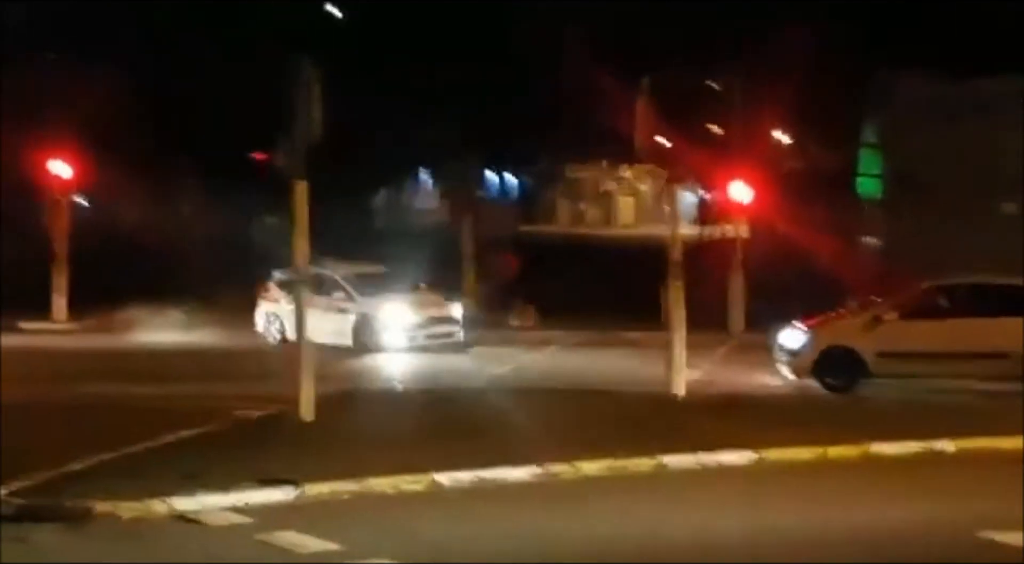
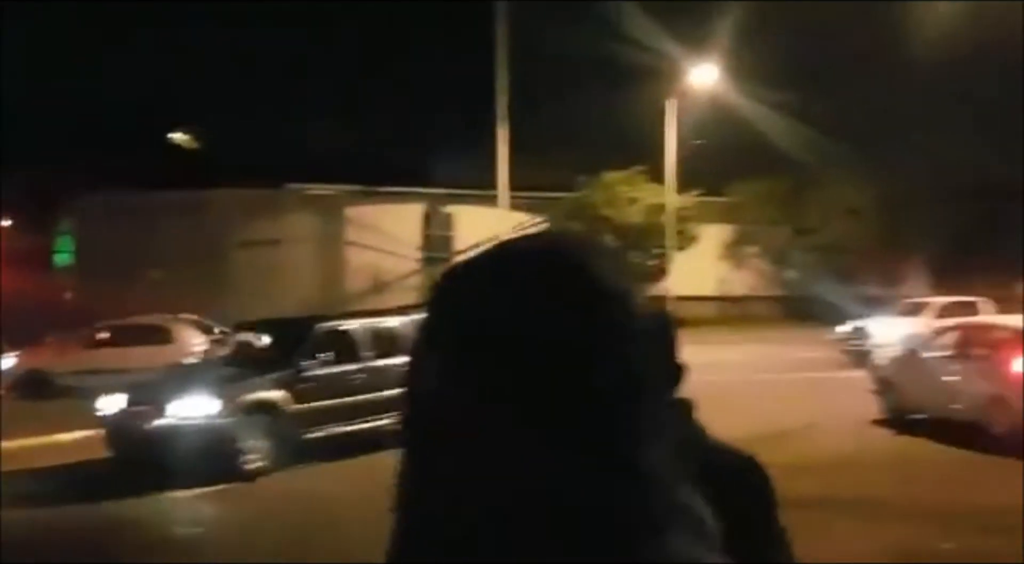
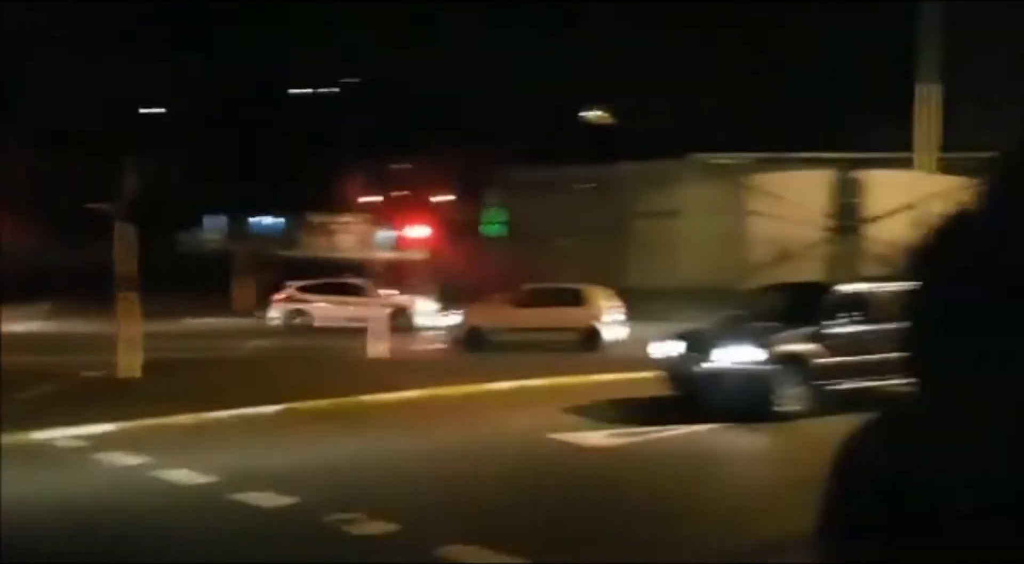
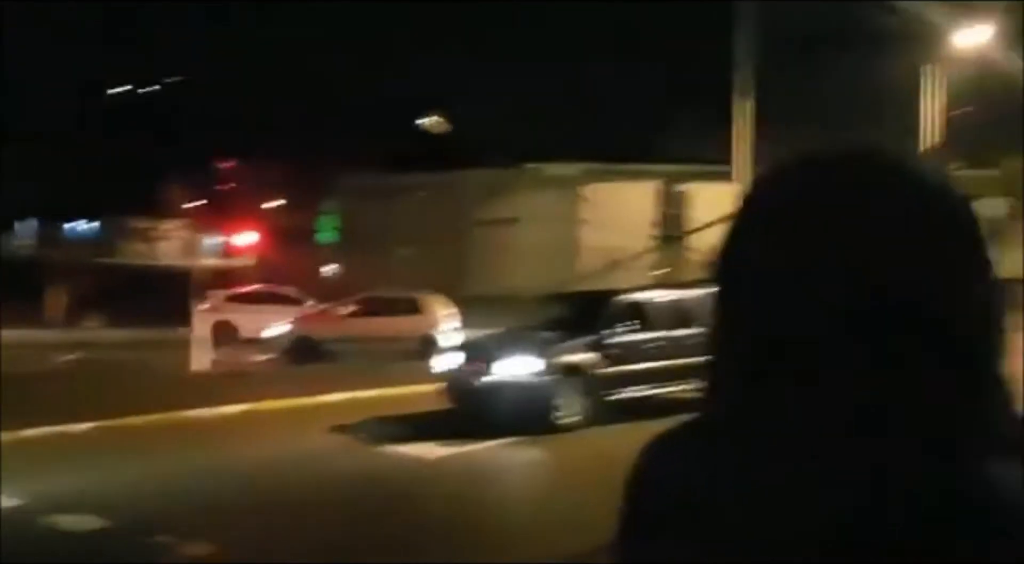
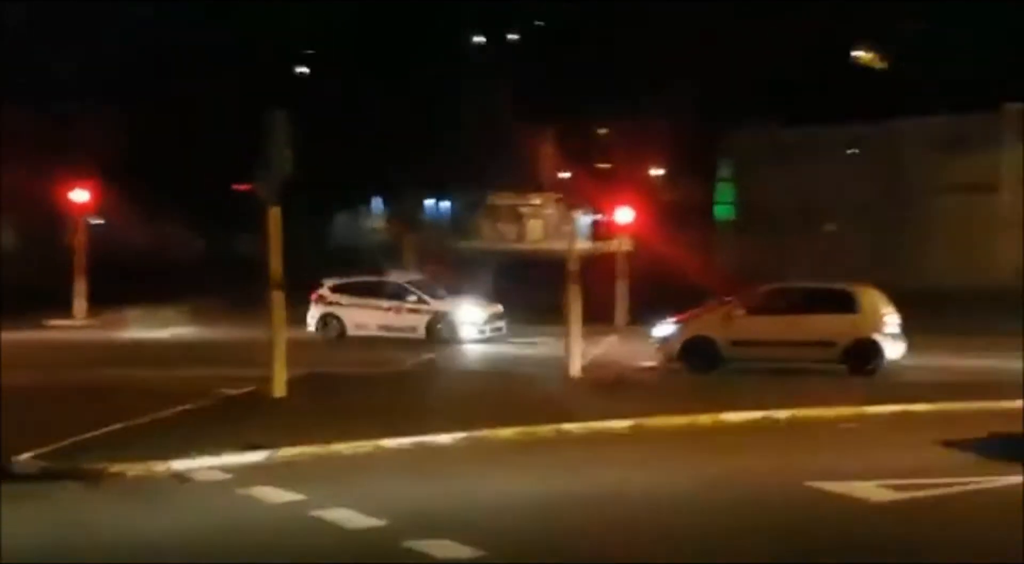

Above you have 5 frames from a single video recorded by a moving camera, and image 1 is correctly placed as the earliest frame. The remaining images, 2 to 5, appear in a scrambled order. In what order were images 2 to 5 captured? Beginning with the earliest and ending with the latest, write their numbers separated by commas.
5, 3, 4, 2
